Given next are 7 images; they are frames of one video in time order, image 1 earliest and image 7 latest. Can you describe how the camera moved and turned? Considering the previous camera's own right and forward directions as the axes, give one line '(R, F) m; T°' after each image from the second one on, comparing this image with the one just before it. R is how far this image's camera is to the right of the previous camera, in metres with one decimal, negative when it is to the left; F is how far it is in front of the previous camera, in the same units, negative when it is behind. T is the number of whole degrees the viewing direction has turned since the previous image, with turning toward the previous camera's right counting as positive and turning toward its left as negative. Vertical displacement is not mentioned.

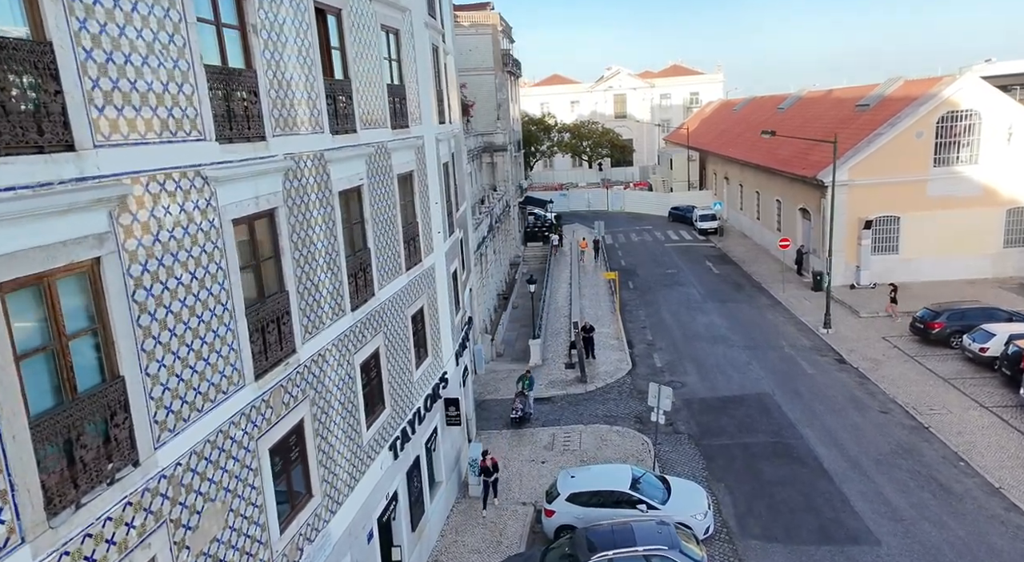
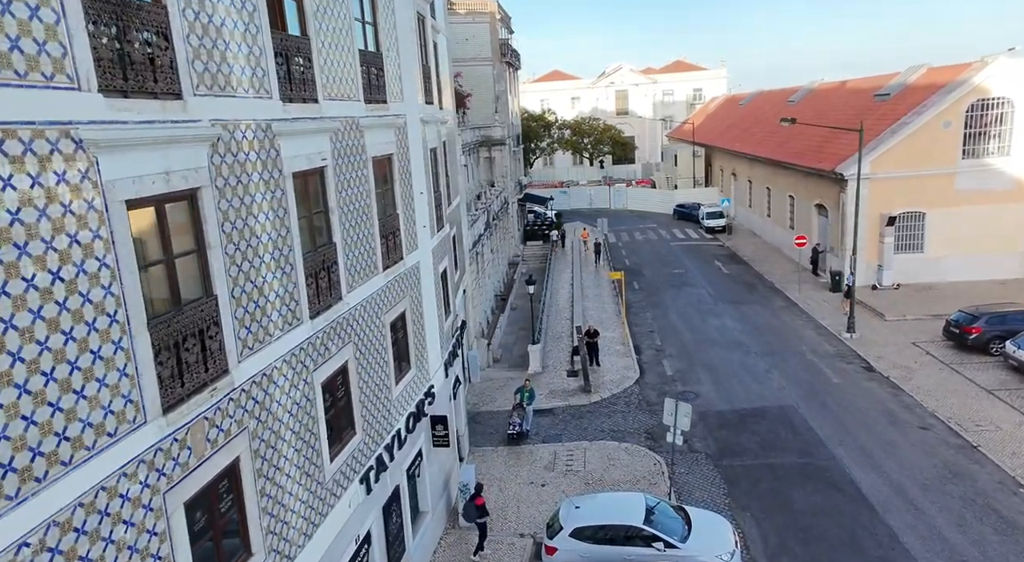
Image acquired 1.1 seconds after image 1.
(+0.1, +2.0) m; 0°
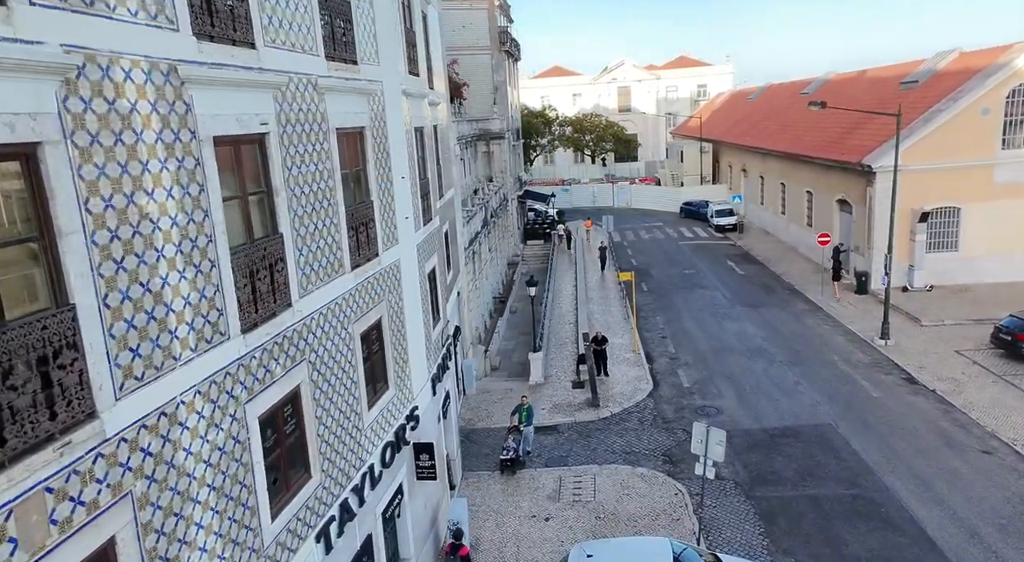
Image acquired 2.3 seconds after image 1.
(0.0, +2.2) m; 0°
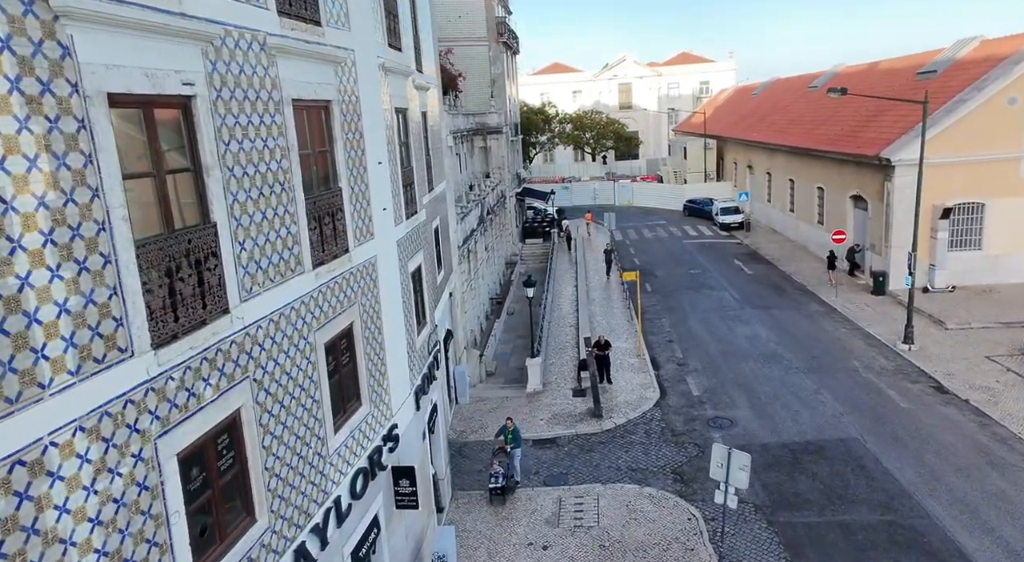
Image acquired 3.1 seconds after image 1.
(+0.1, +1.5) m; 0°
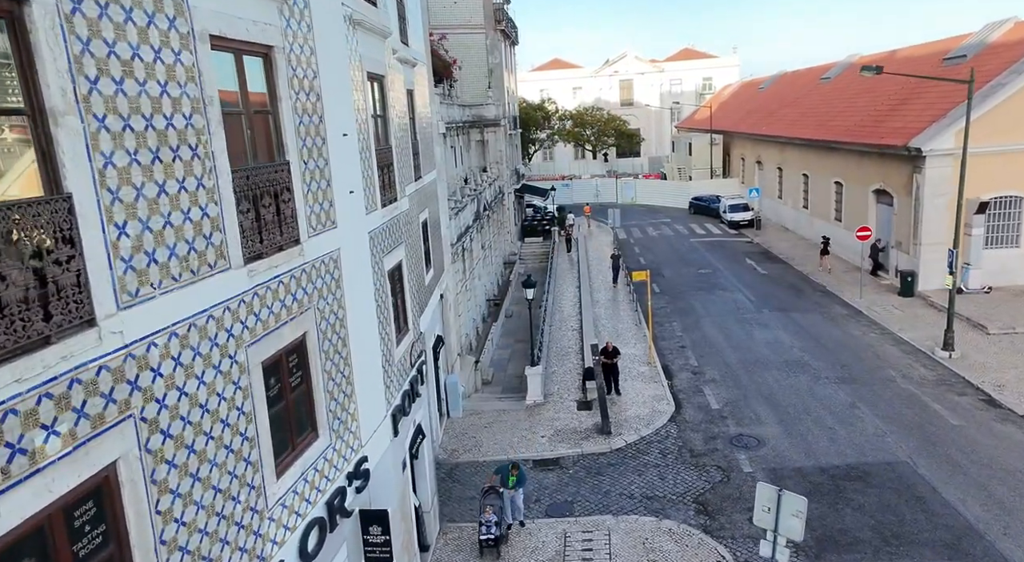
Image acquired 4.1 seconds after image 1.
(0.0, +1.9) m; 0°
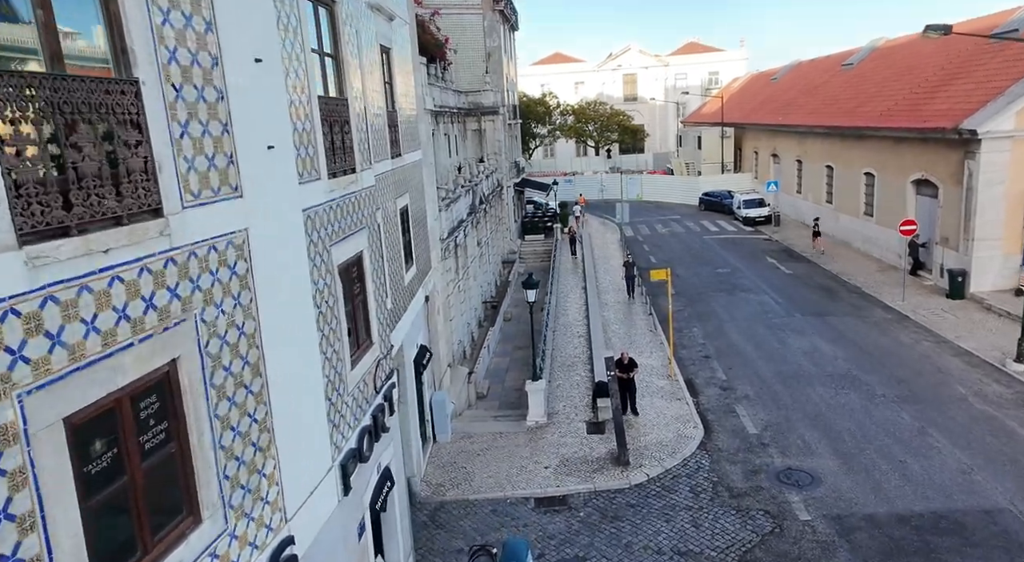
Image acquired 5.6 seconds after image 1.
(0.0, +2.7) m; 0°
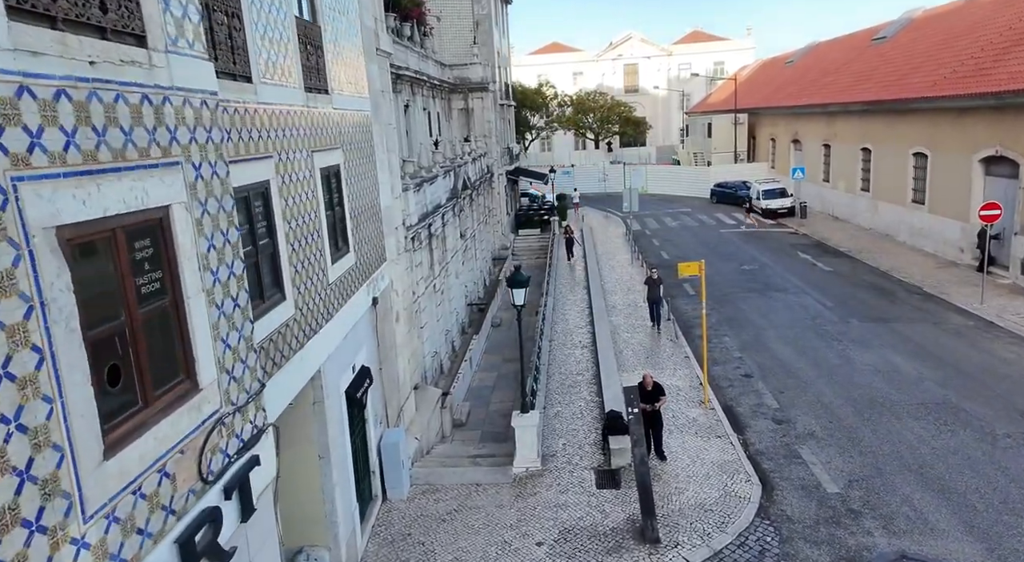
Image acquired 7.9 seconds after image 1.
(+0.3, +4.1) m; 0°
